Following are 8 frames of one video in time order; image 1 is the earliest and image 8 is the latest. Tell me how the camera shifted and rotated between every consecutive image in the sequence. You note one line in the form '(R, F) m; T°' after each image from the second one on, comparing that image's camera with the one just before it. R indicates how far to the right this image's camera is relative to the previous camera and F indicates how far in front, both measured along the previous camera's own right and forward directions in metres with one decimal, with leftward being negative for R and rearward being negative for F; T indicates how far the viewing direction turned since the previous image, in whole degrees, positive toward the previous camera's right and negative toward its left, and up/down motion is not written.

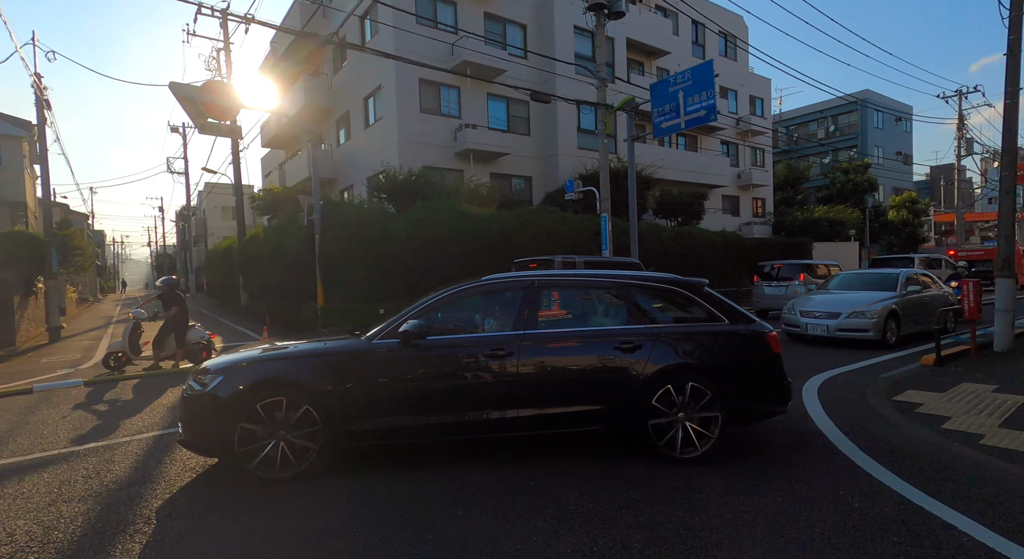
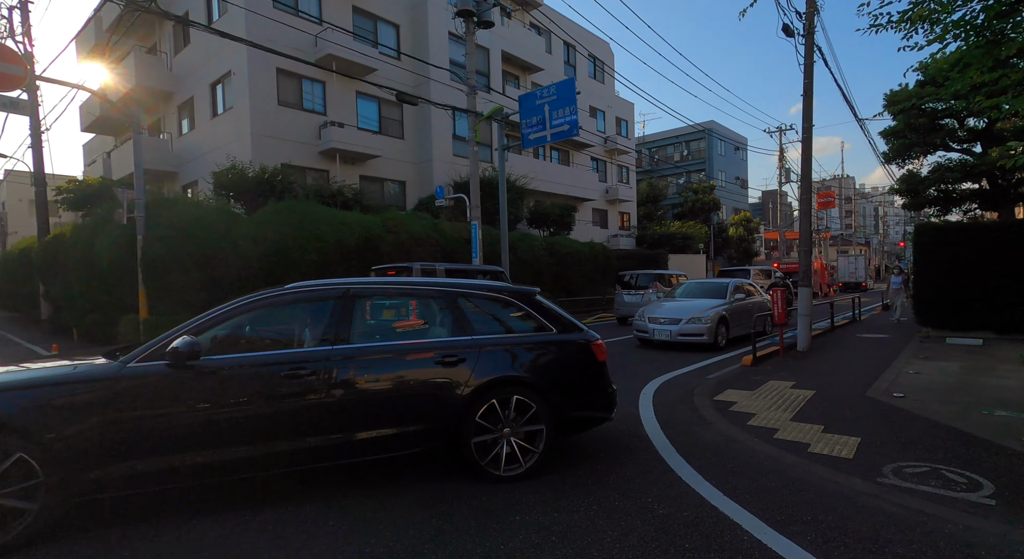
(+0.4, +0.1) m; +13°
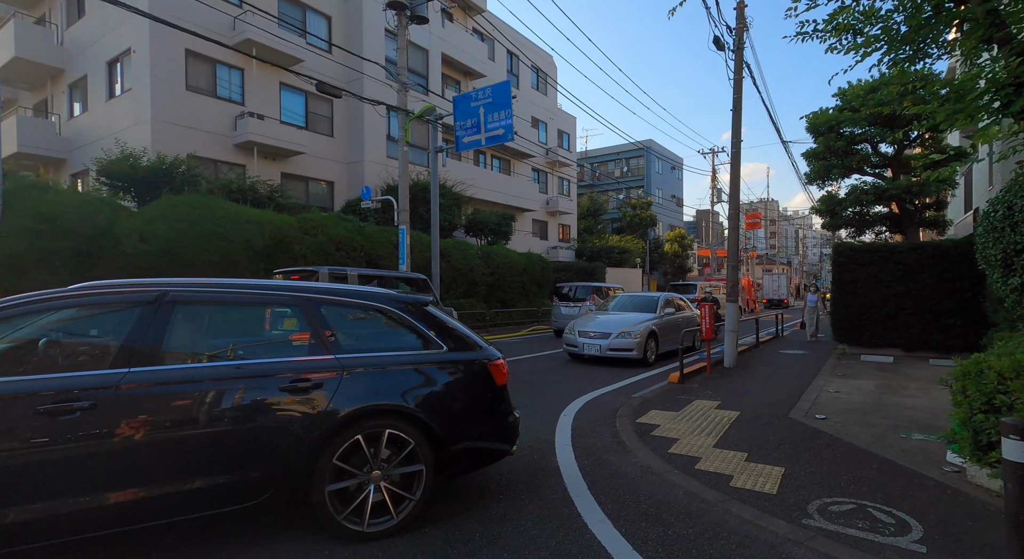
(+0.4, +0.6) m; +6°
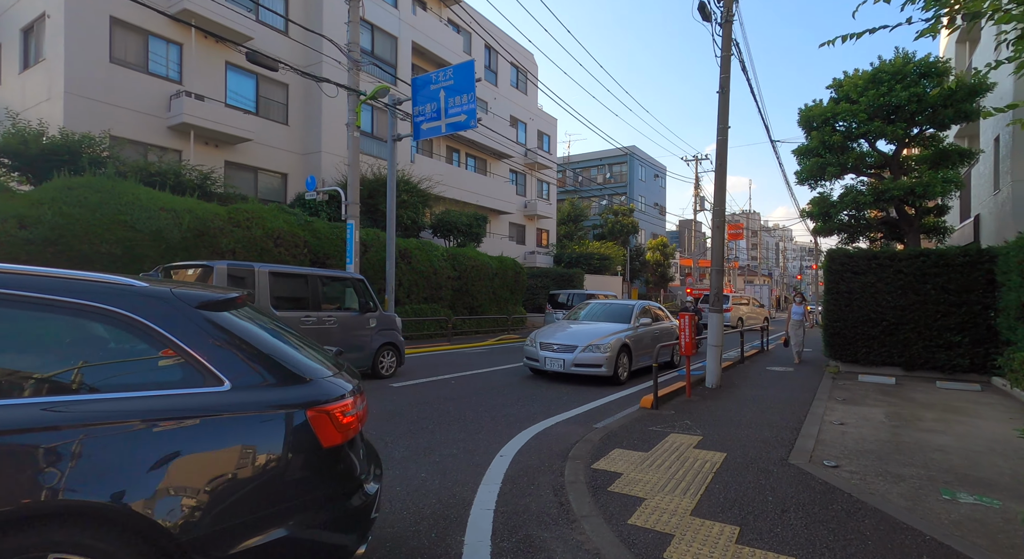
(+0.6, +1.5) m; +2°
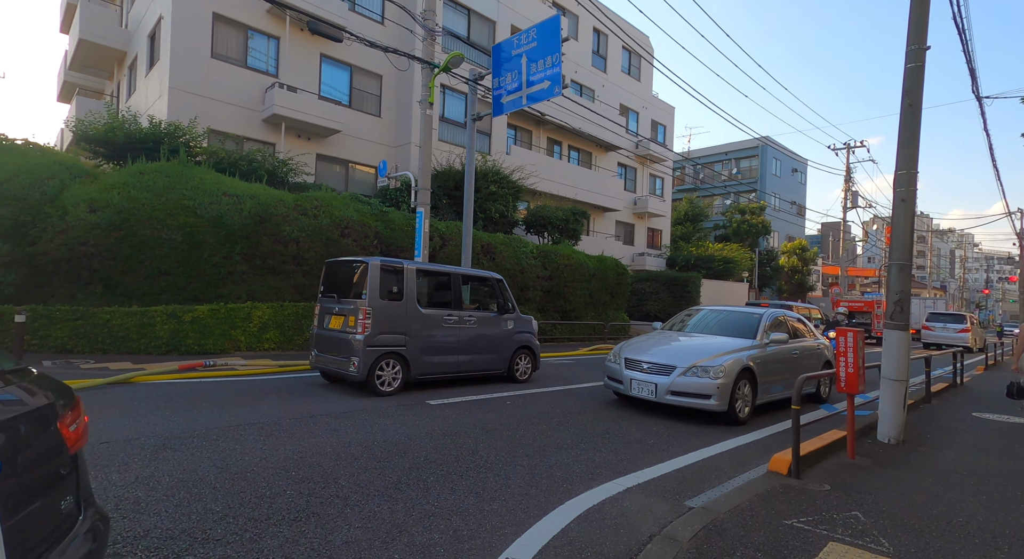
(+0.5, +2.2) m; -12°
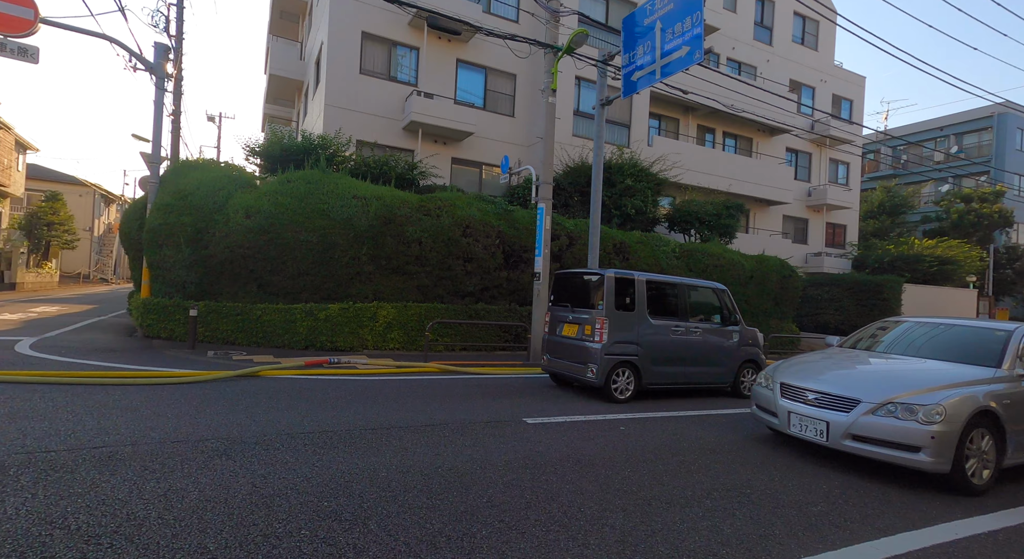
(+0.4, +1.2) m; -17°
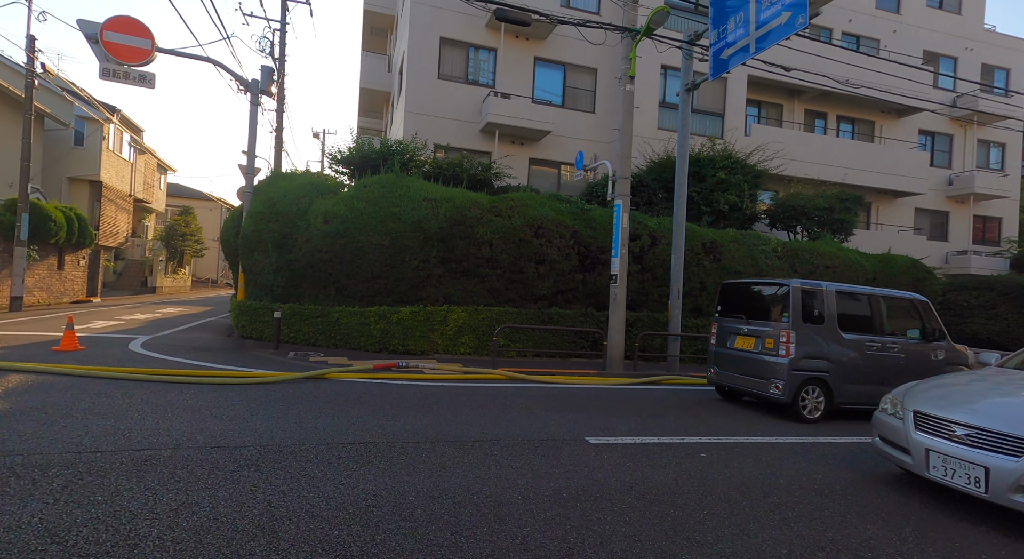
(+0.3, +0.6) m; -10°
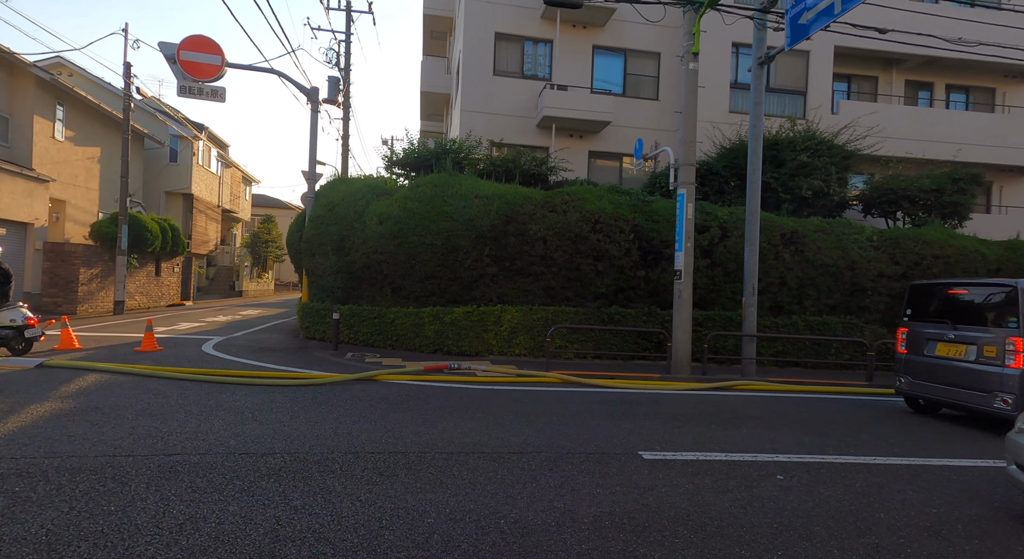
(+0.2, +0.5) m; -7°
